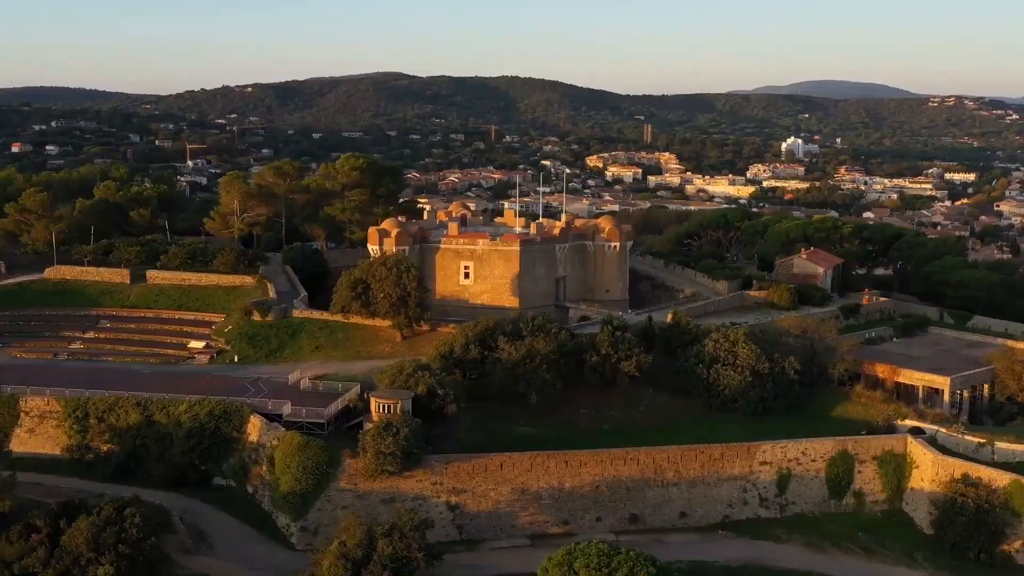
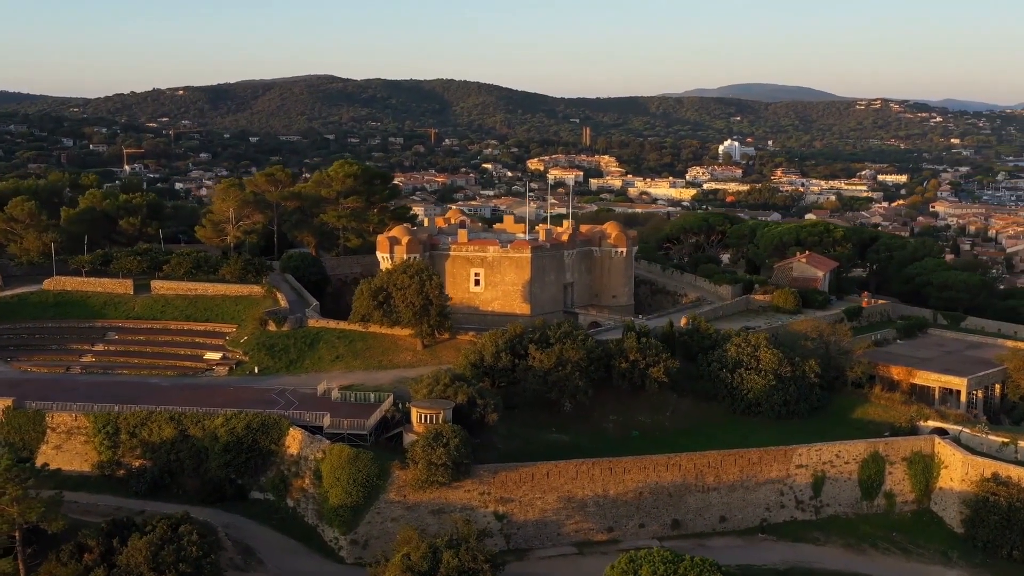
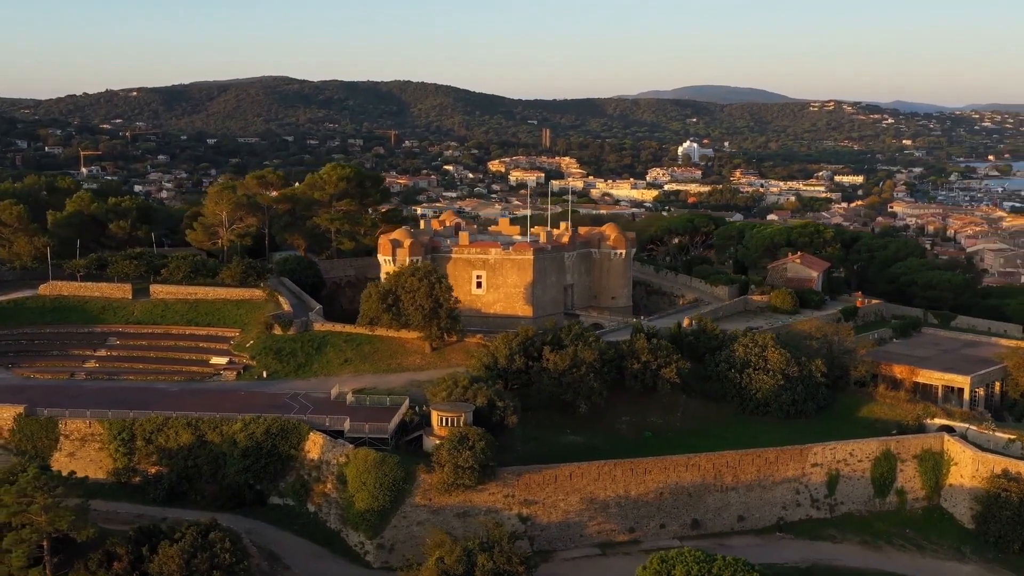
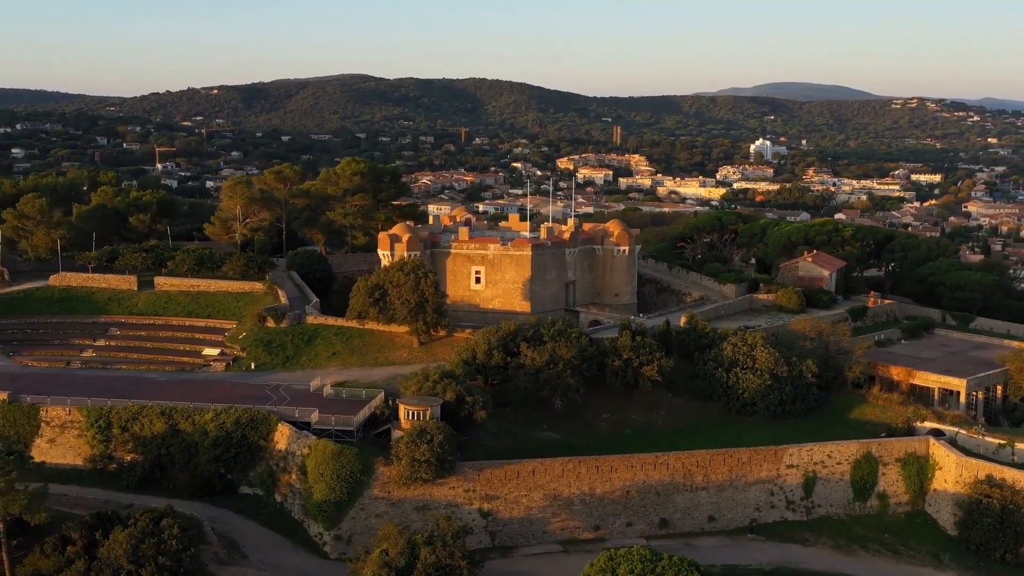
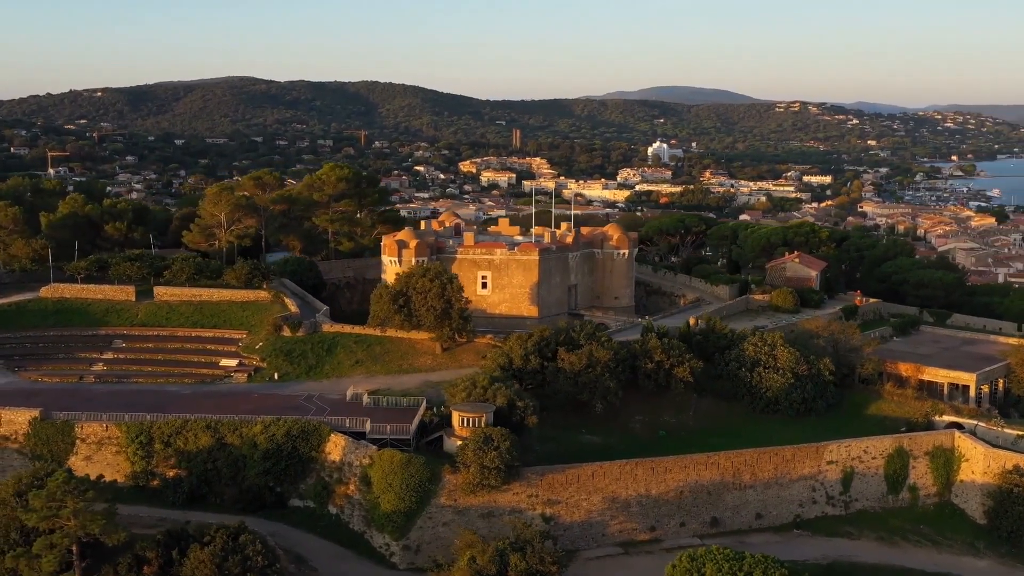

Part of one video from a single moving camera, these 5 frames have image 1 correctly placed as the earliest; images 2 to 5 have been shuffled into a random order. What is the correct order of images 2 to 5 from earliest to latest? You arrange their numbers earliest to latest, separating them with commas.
4, 2, 3, 5
